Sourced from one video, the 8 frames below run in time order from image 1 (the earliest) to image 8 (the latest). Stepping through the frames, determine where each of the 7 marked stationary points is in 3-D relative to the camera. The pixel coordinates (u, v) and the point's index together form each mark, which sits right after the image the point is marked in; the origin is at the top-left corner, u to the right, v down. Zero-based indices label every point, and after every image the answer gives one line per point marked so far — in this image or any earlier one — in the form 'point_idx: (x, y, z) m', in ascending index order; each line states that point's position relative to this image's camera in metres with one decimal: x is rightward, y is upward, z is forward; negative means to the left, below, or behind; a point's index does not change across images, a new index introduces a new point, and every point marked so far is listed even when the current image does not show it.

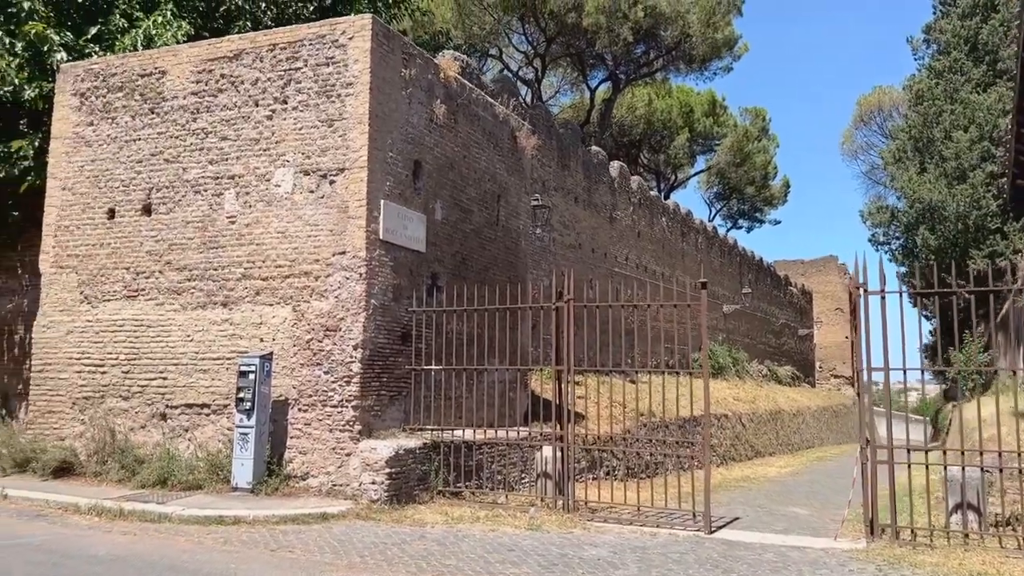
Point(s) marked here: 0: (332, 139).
0: (-2.0, +1.7, +9.2) m
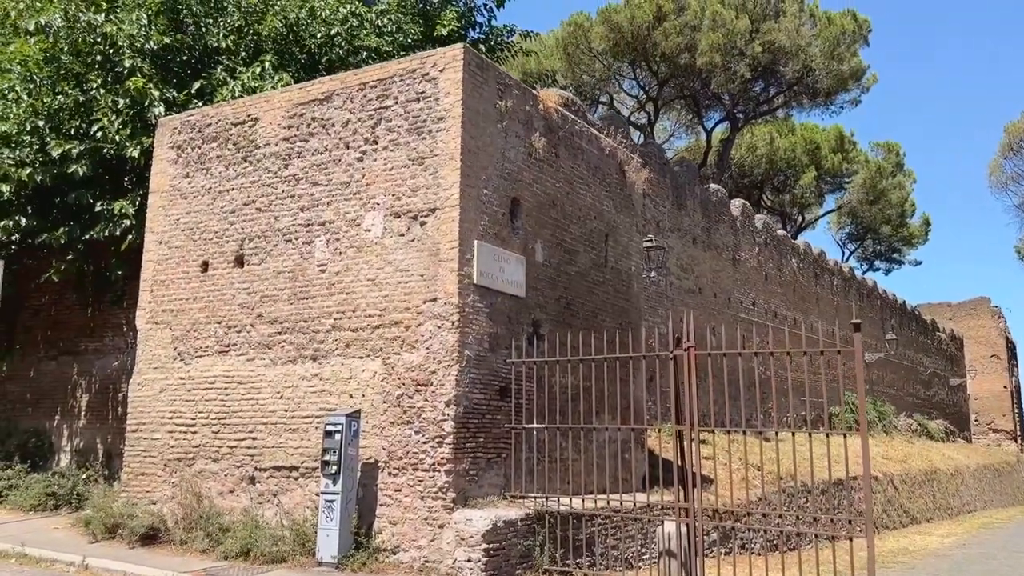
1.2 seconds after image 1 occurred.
0: (-0.9, +1.1, +8.5) m
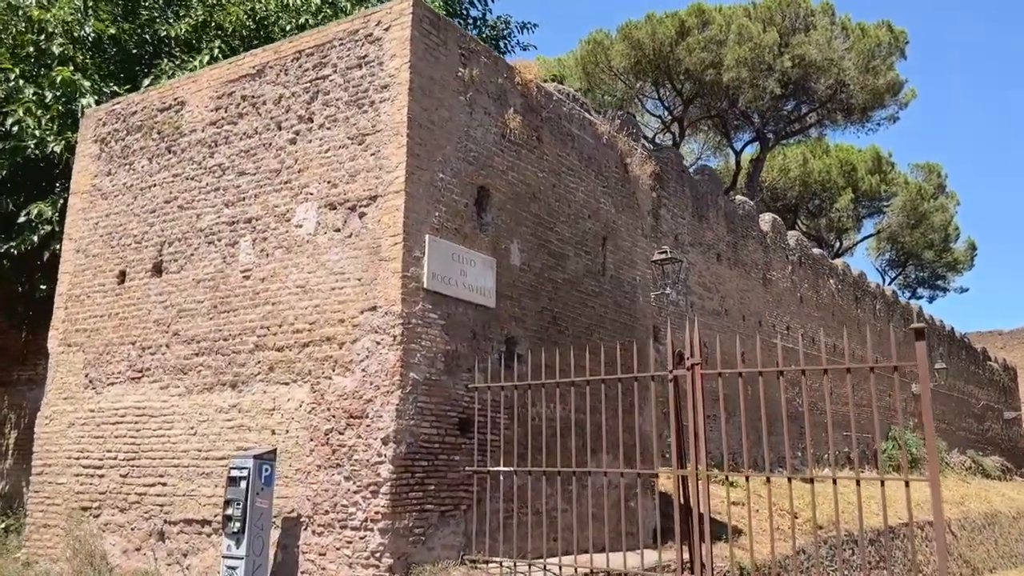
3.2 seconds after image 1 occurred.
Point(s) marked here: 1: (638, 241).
0: (-1.2, +1.1, +6.8) m
1: (+1.5, +0.6, +9.7) m
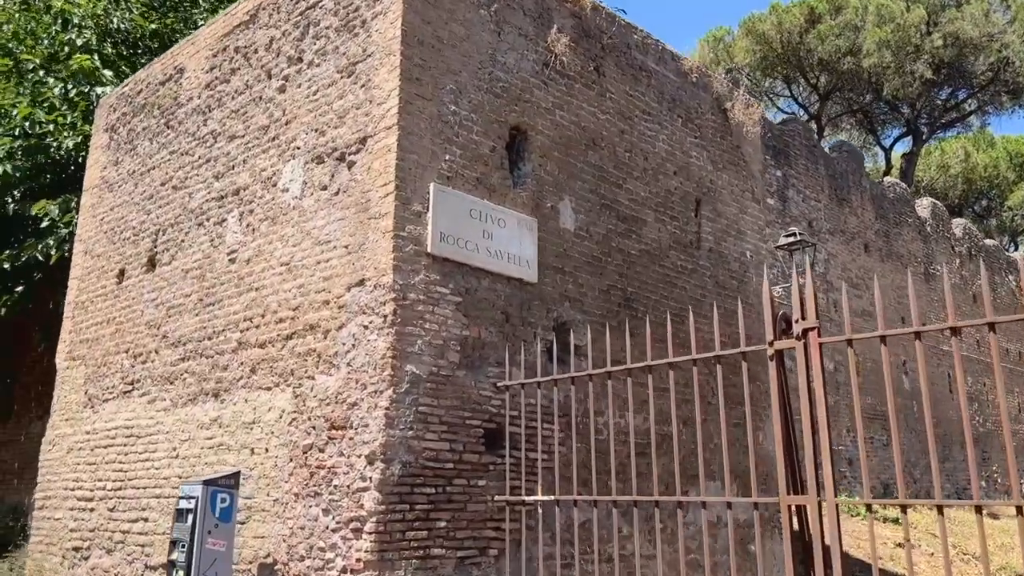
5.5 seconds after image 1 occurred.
0: (-1.0, +1.2, +5.3) m
1: (+2.2, +0.8, +7.6) m
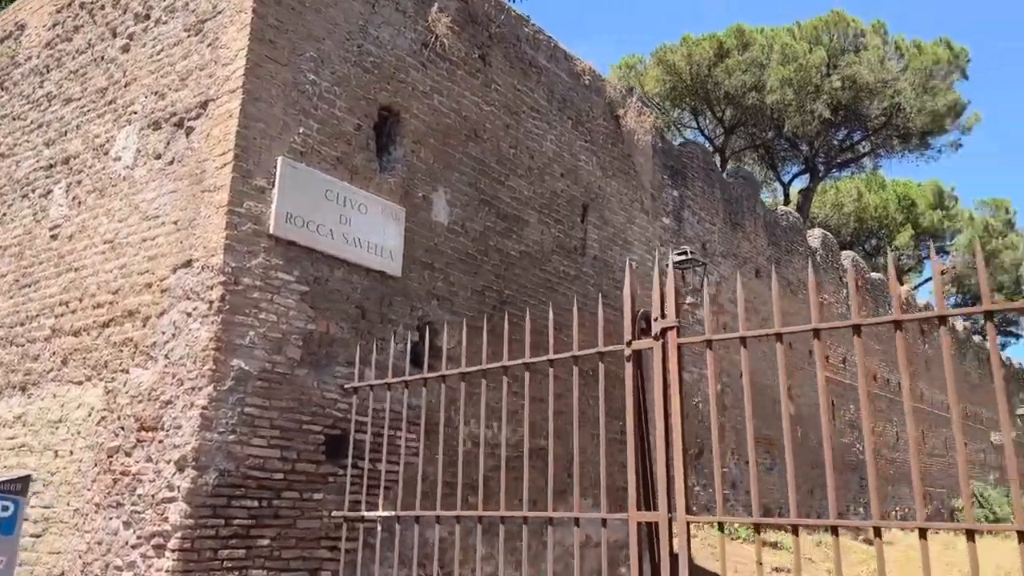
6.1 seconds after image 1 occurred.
0: (-1.8, +1.3, +4.7) m
1: (+1.1, +0.6, +7.4) m
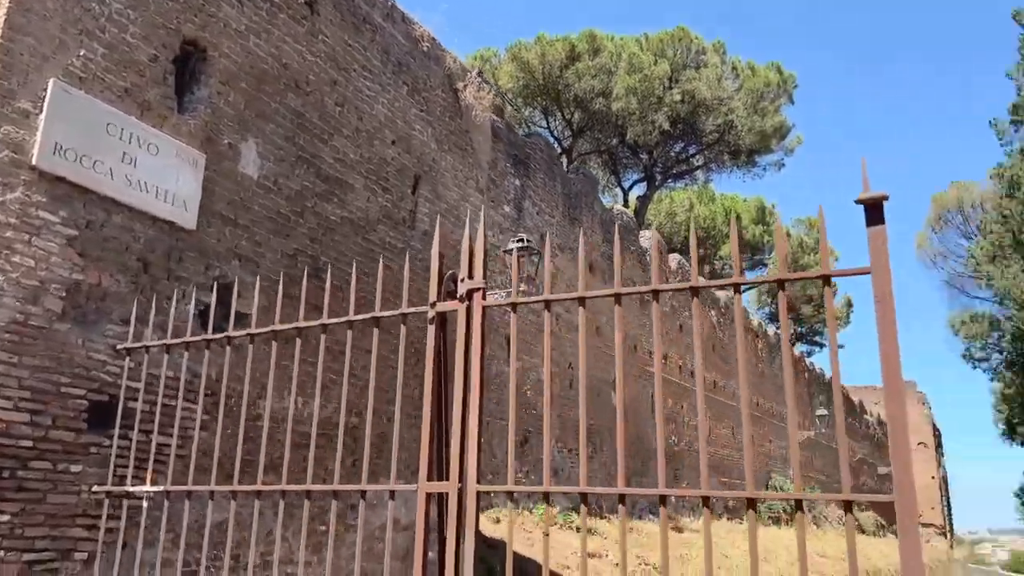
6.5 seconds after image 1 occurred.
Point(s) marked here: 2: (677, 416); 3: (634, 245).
0: (-2.7, +1.6, +4.0) m
1: (-0.4, +0.8, +7.2) m
2: (+2.7, -2.1, +13.2) m
3: (+2.3, +0.8, +15.3) m
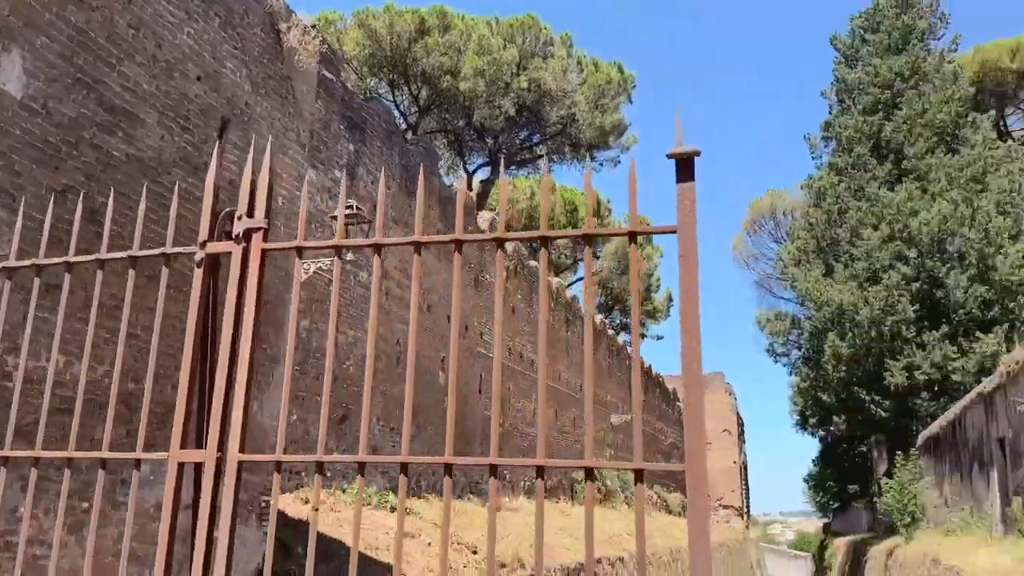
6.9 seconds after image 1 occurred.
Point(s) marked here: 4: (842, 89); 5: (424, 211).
0: (-3.4, +2.0, +3.1) m
1: (-1.8, +1.1, +6.7) m
2: (-0.1, -1.8, +13.2) m
3: (-0.8, +1.2, +15.1) m
4: (+7.3, +4.4, +18.2) m
5: (-1.5, +1.3, +13.1) m
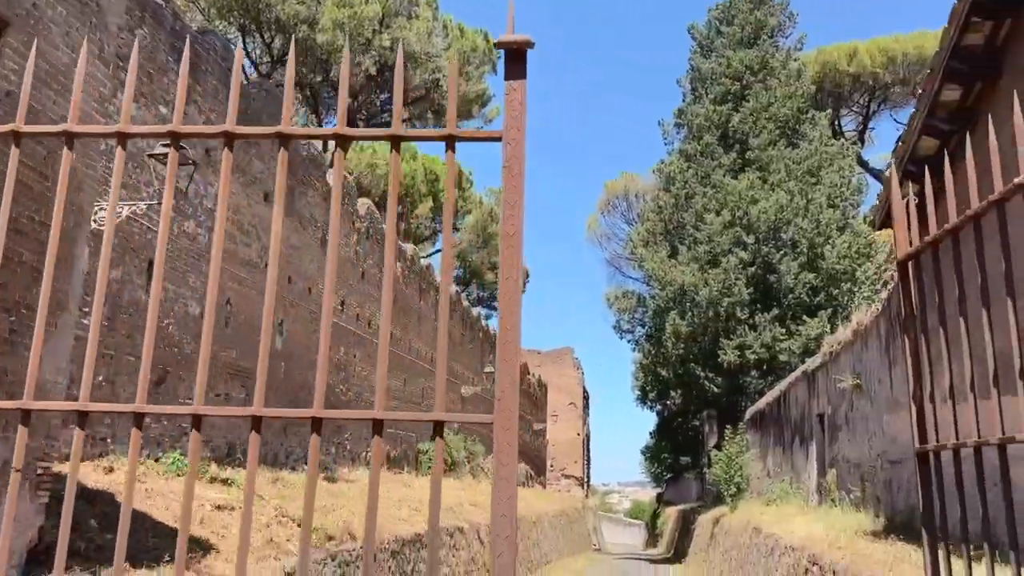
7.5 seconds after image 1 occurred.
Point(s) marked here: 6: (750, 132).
0: (-3.9, +2.3, +2.0) m
1: (-3.0, +1.5, +5.8) m
2: (-2.6, -1.2, +12.7) m
3: (-3.4, +1.9, +14.3) m
4: (+4.2, +4.8, +18.6) m
5: (-3.7, +1.9, +12.2) m
6: (+5.0, +3.3, +17.3) m
